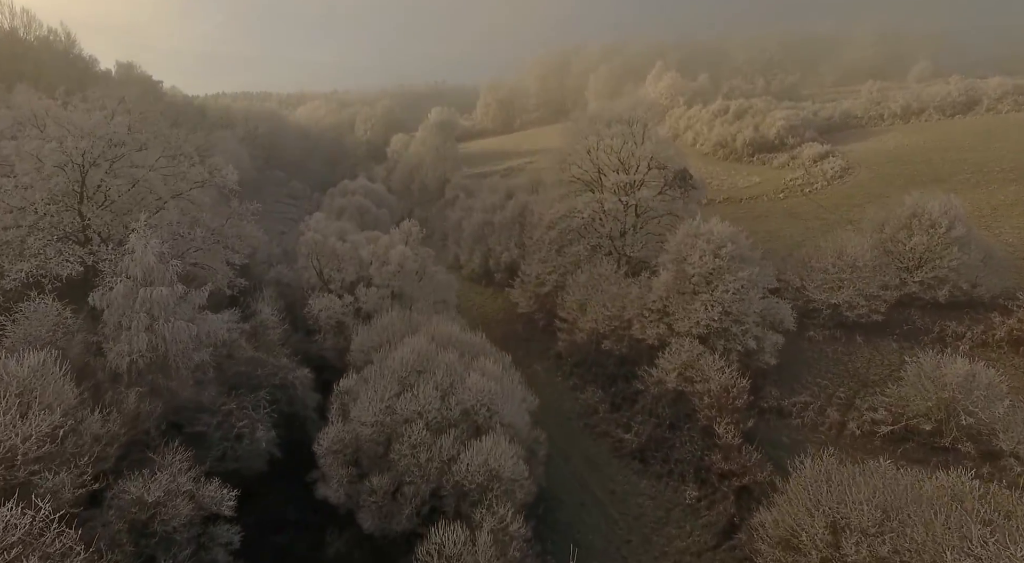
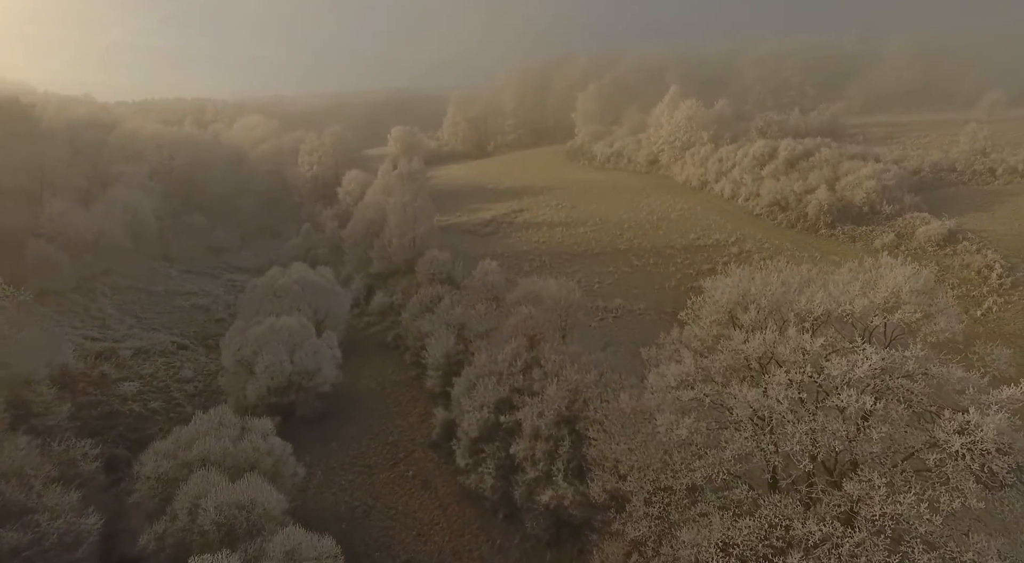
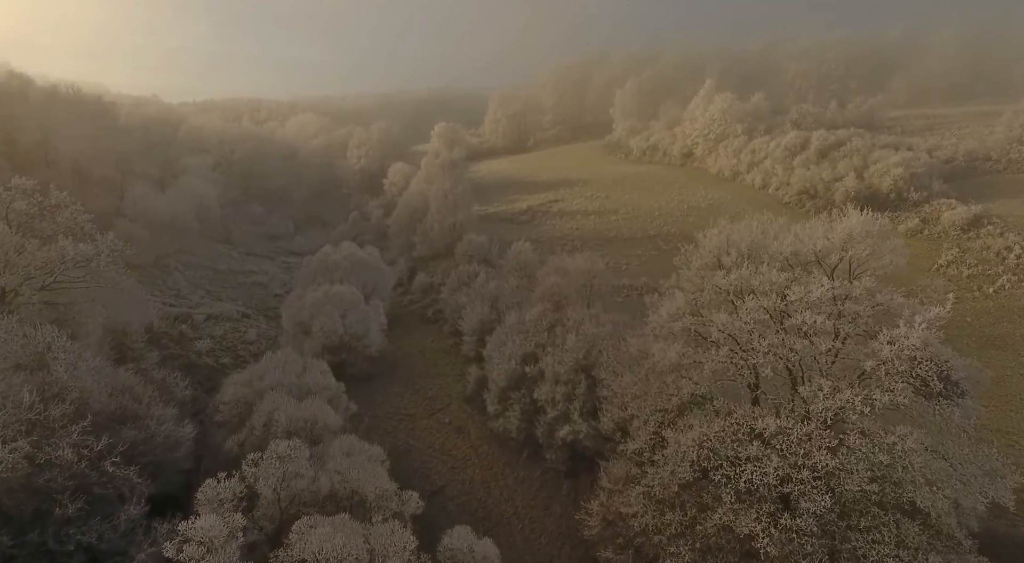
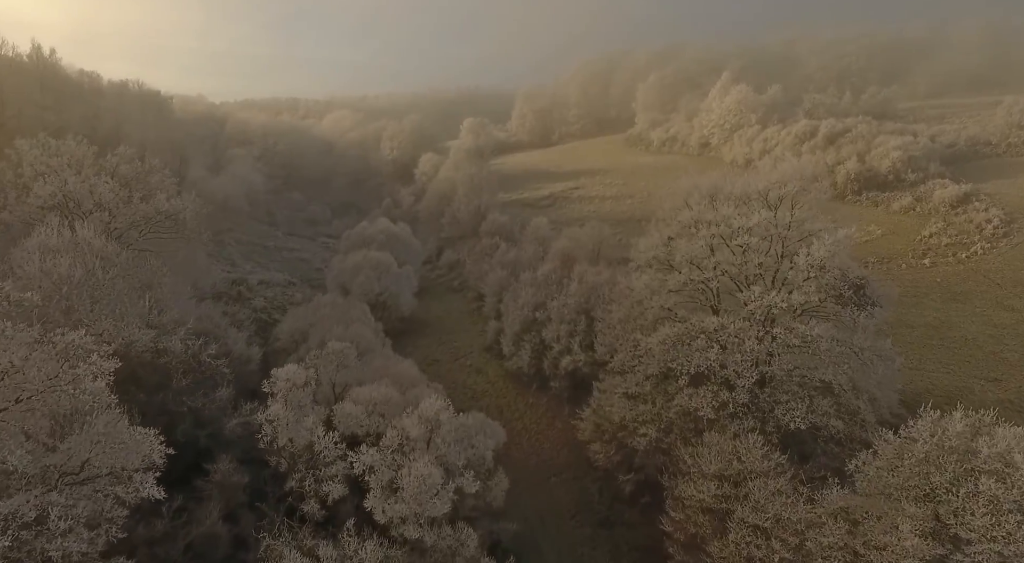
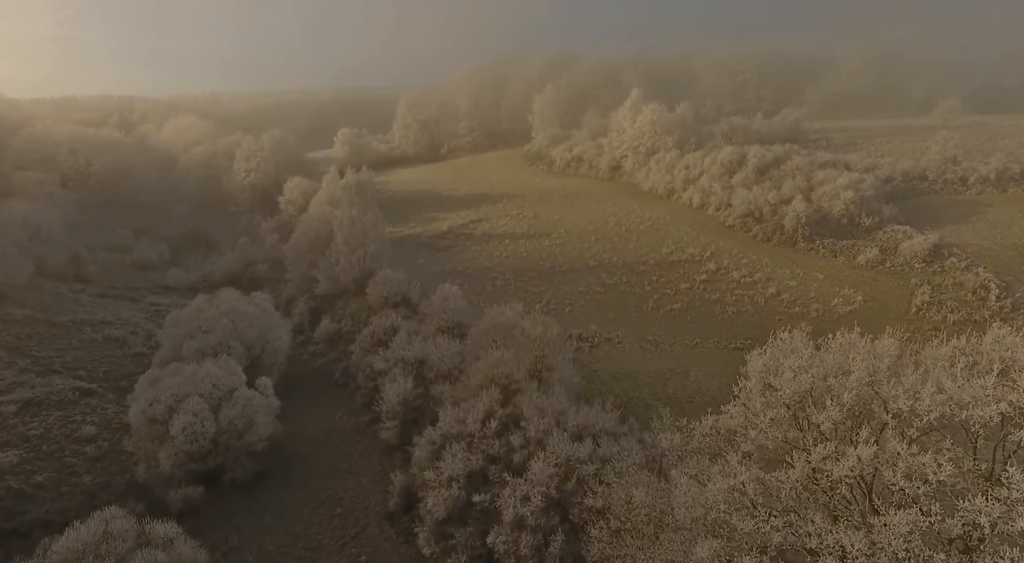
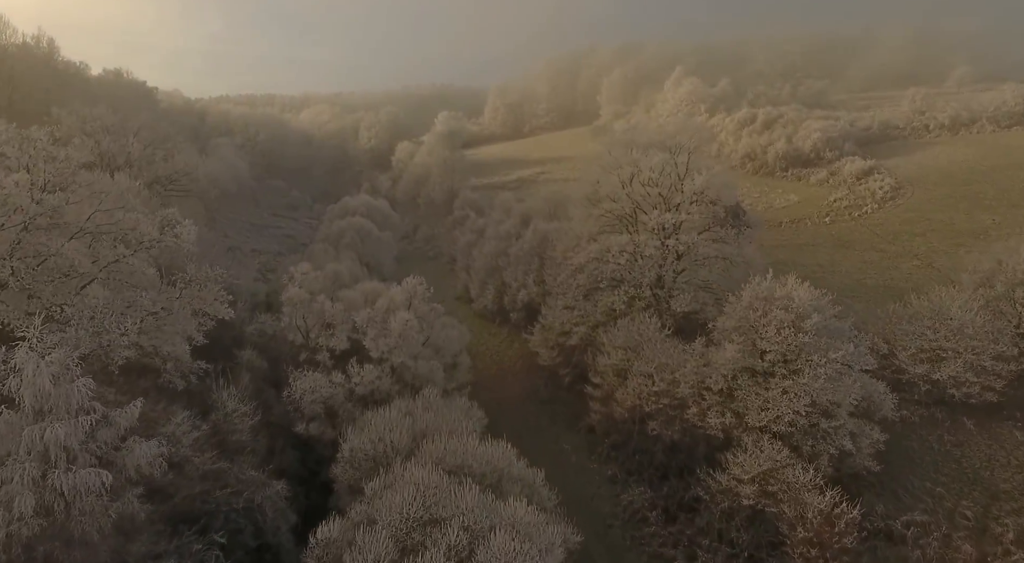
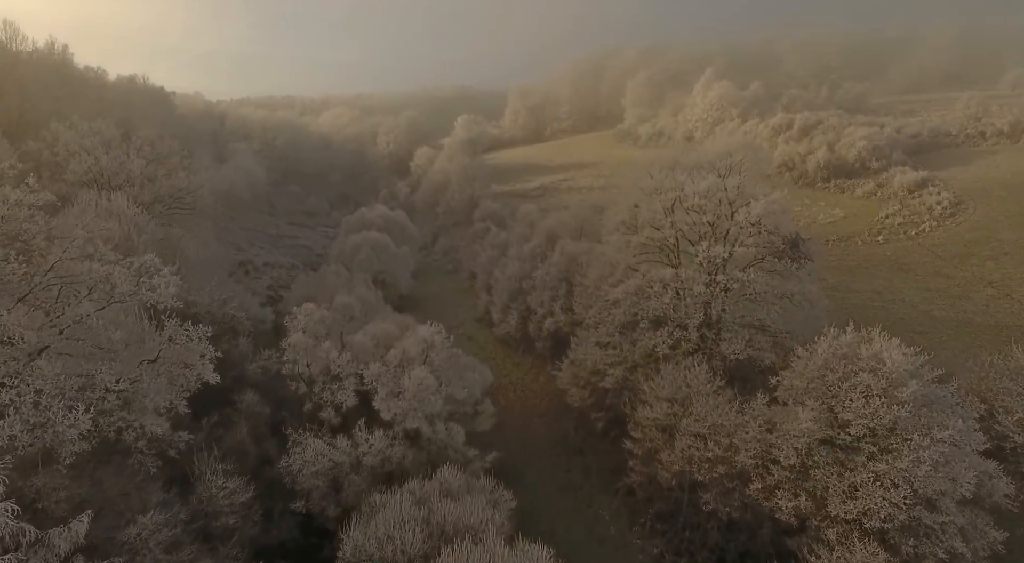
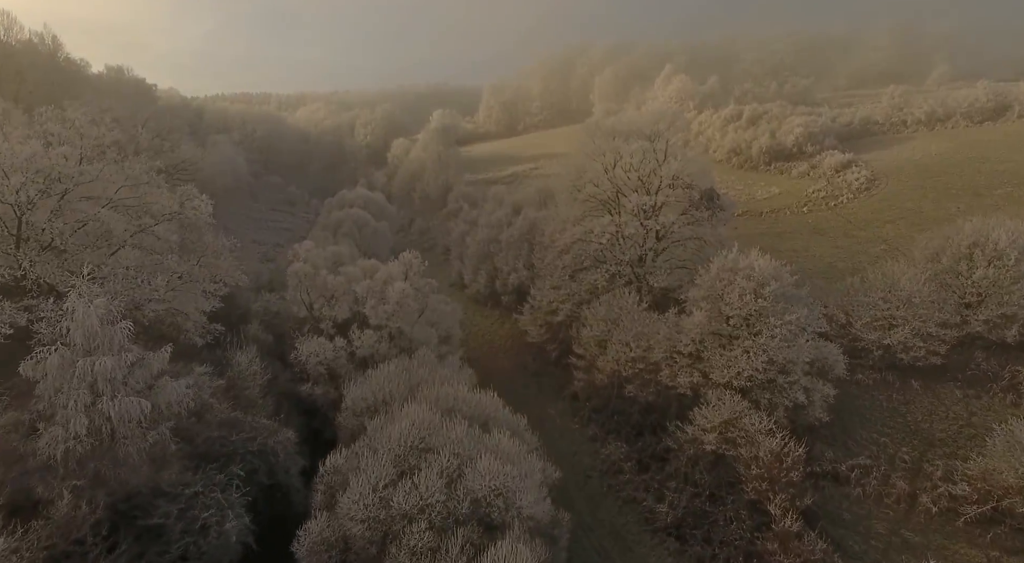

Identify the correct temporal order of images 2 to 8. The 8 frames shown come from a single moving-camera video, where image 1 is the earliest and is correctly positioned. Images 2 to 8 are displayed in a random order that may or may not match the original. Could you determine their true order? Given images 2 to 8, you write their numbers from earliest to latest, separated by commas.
8, 6, 7, 4, 3, 2, 5
